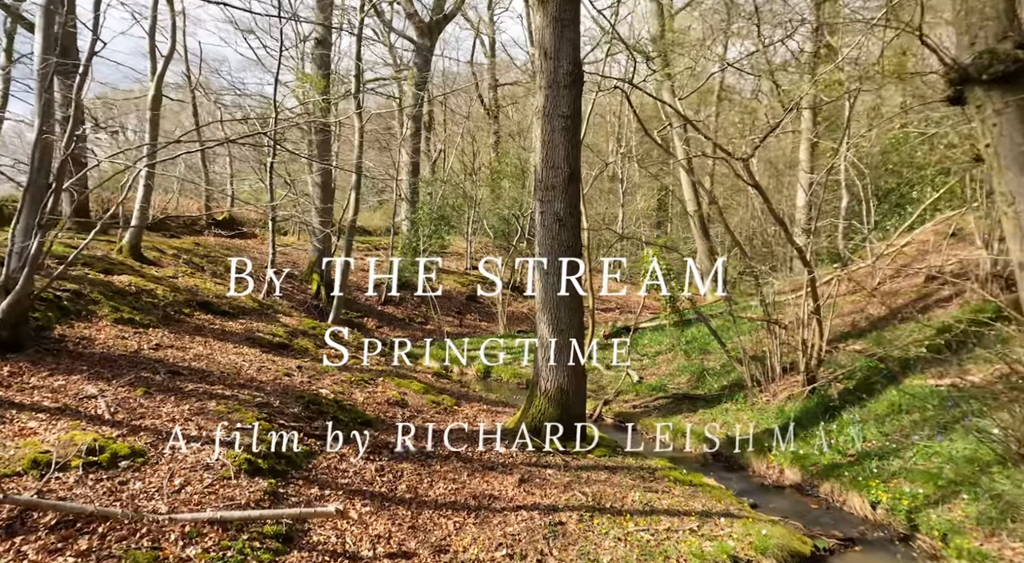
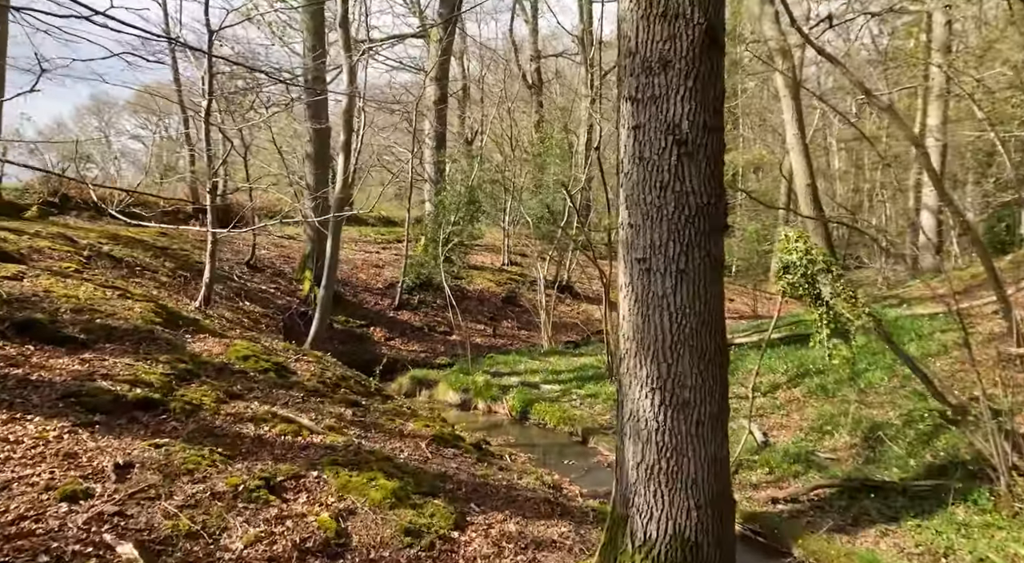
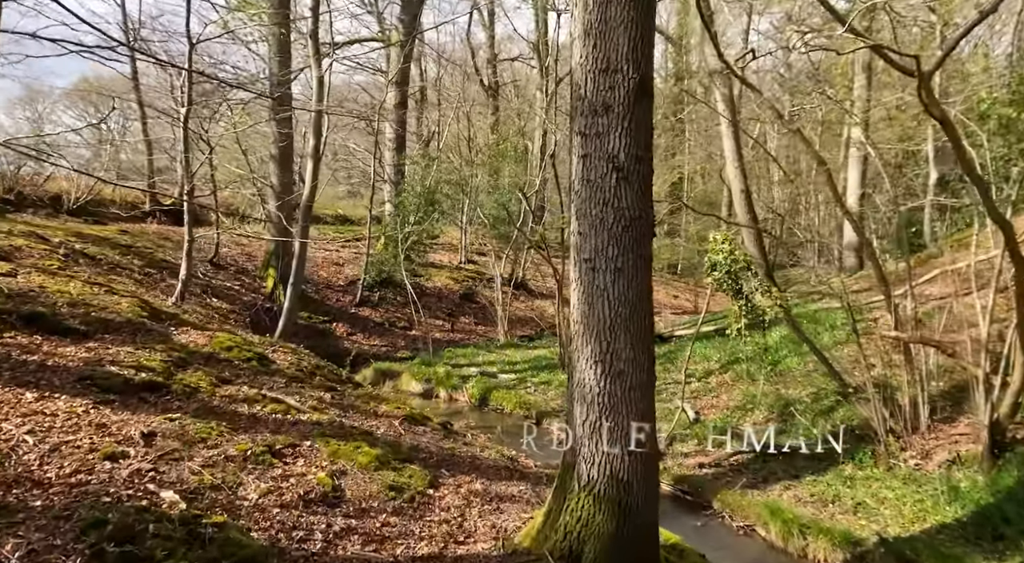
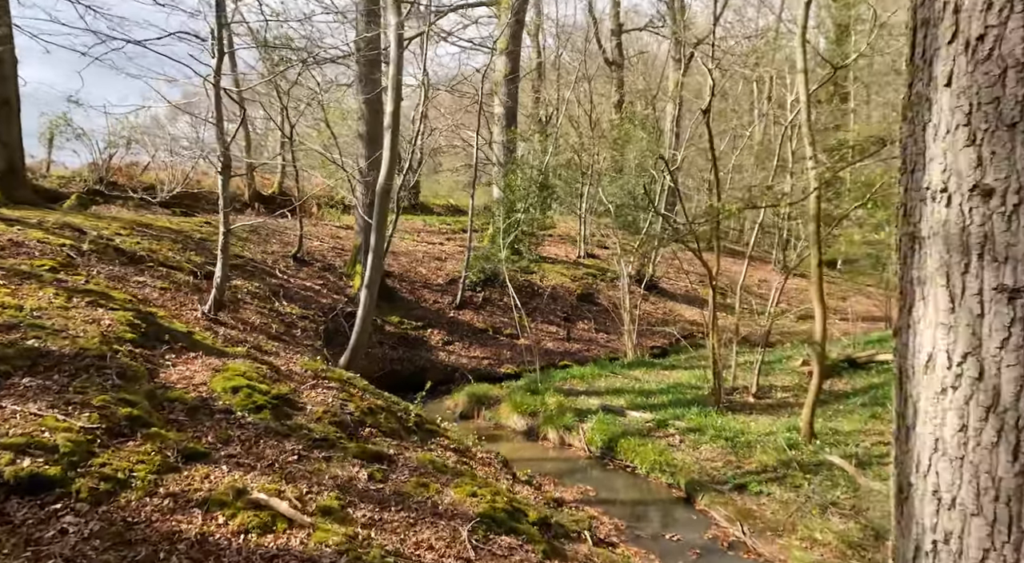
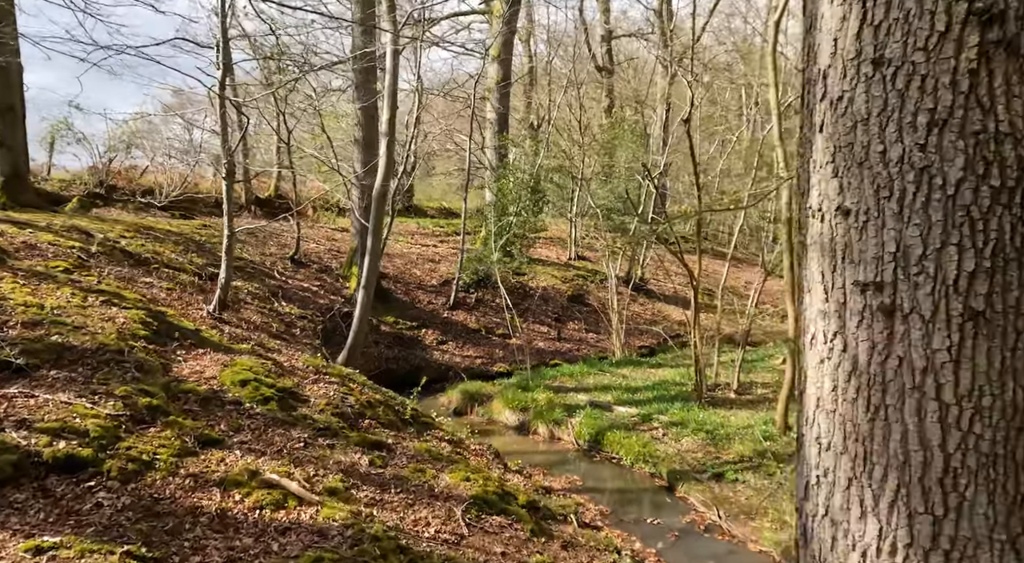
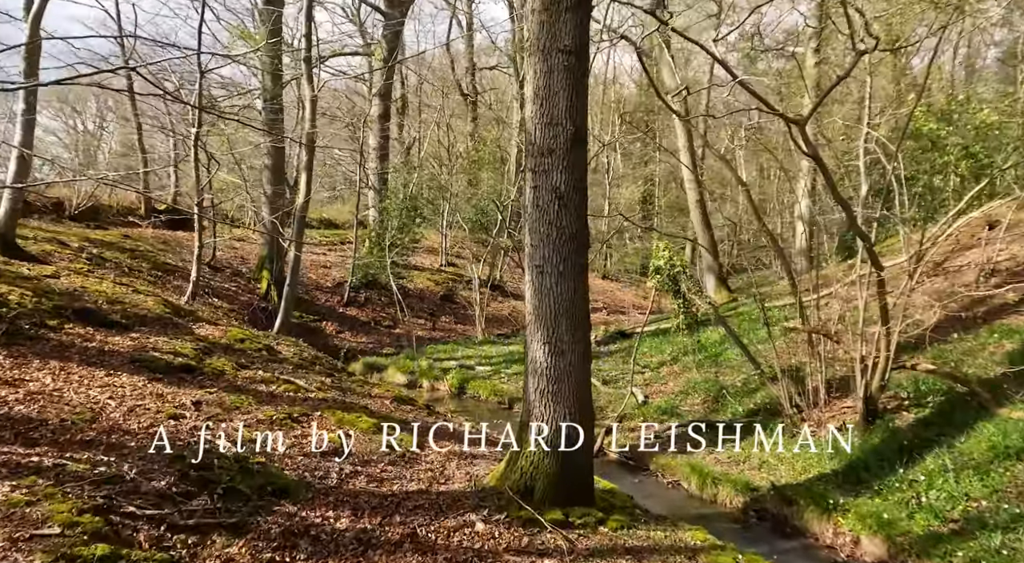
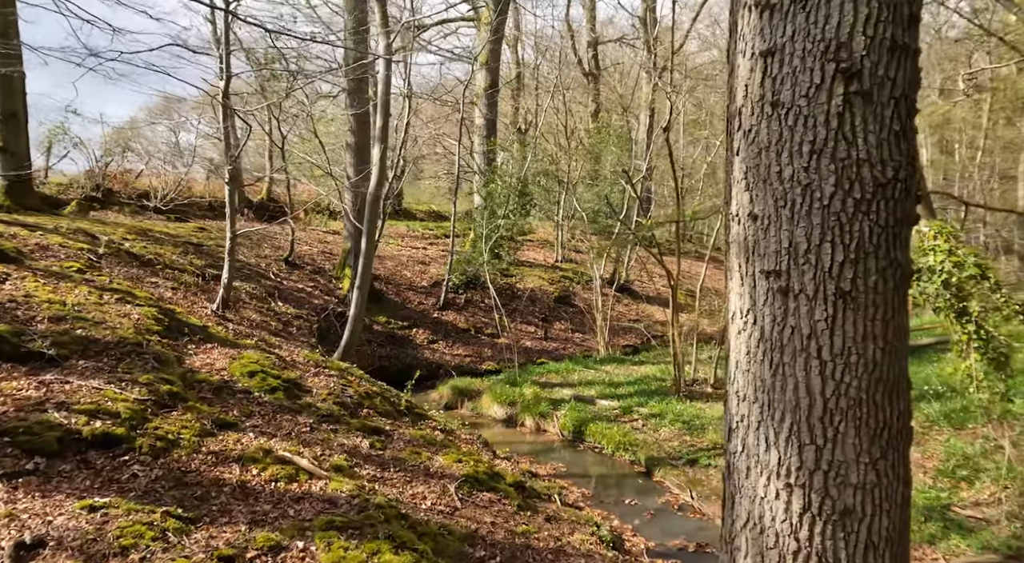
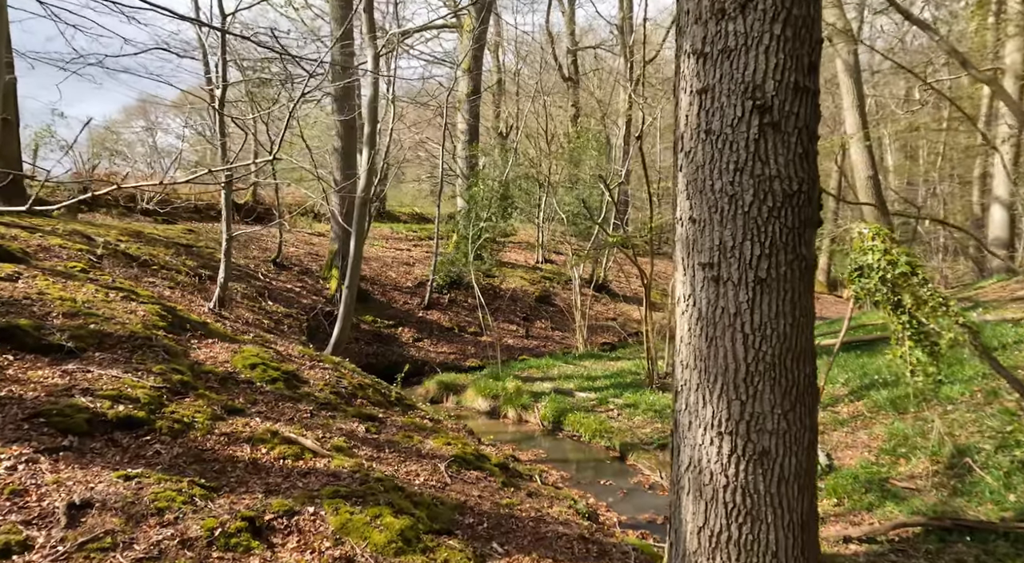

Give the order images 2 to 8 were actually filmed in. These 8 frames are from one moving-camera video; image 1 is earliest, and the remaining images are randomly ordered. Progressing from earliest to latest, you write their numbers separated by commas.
6, 3, 2, 8, 7, 5, 4
